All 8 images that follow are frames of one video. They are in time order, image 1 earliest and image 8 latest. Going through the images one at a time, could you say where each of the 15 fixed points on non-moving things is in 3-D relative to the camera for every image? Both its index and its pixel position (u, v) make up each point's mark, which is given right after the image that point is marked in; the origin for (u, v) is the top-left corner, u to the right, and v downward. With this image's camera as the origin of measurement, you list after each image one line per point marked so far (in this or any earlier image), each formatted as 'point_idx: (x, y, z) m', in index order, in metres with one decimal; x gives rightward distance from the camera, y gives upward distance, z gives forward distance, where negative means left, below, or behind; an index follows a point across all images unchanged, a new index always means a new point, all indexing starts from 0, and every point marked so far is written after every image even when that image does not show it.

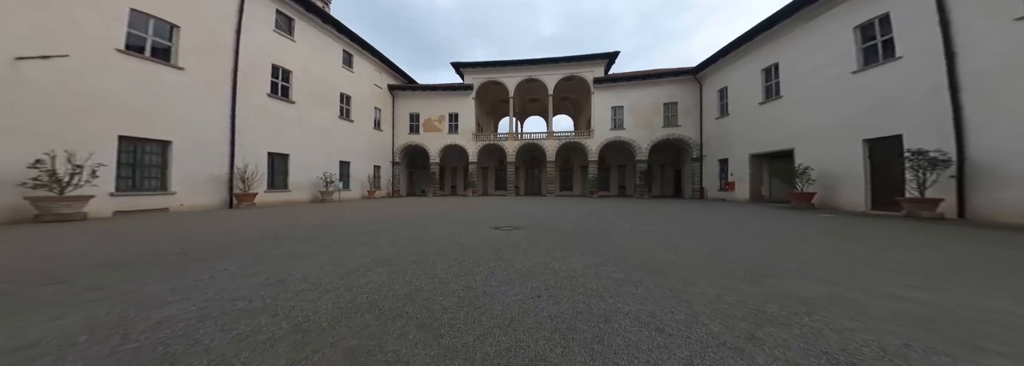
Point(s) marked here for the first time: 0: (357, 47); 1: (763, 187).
0: (-9.5, +8.6, +15.4) m
1: (+12.0, -0.2, +11.3) m
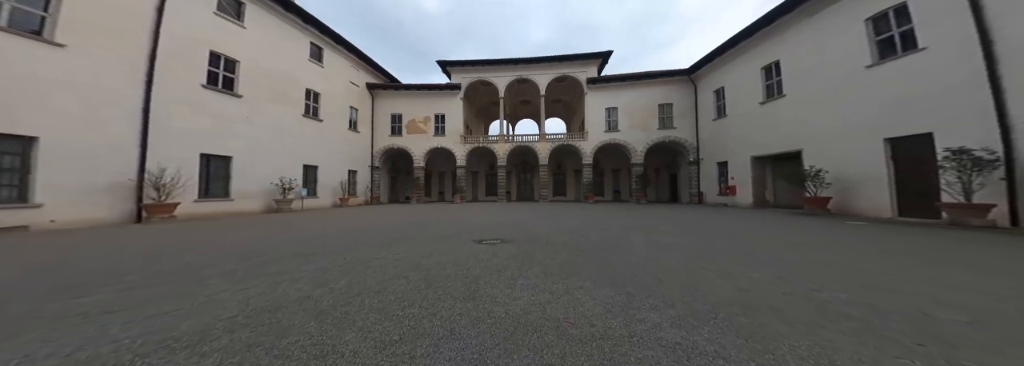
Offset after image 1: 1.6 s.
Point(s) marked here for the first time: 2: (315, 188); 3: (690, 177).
0: (-10.3, +8.2, +14.2) m
1: (+11.4, -0.4, +10.7) m
2: (-10.3, -0.3, +12.7) m
3: (+11.7, +0.4, +15.7) m
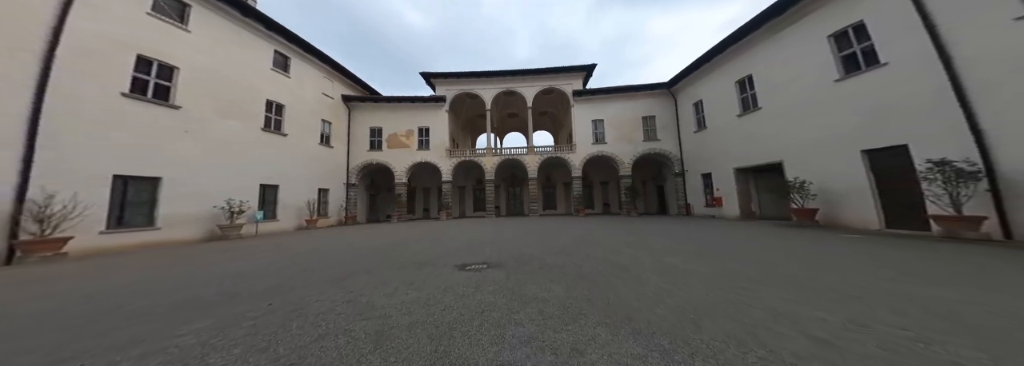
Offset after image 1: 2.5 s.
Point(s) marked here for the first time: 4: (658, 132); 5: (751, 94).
0: (-11.4, +7.1, +13.3) m
1: (+10.7, -0.9, +10.8) m
2: (-11.1, -1.2, +11.3) m
3: (+10.7, -0.4, +15.8) m
4: (+10.0, +3.5, +16.6) m
5: (+10.5, +3.8, +10.5) m
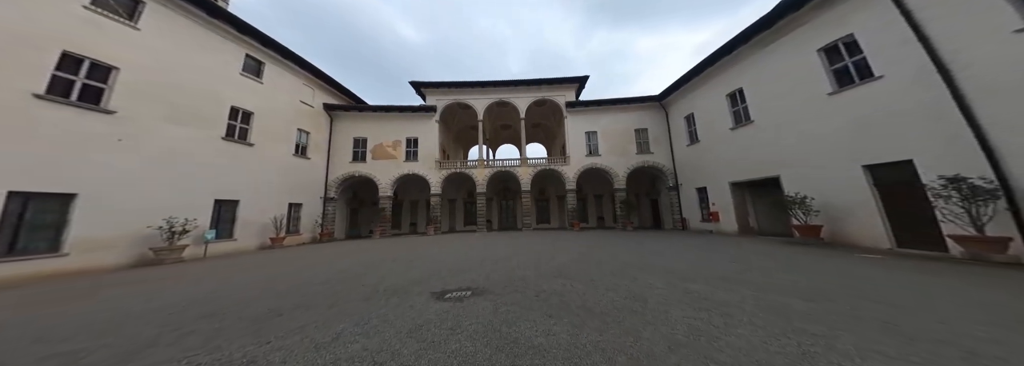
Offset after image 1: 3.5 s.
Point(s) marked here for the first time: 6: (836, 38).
0: (-12.0, +6.4, +12.4) m
1: (+10.2, -1.5, +10.4) m
2: (-11.6, -1.9, +10.1) m
3: (+10.0, -1.3, +15.5) m
4: (+9.2, +2.6, +16.5) m
5: (+10.0, +3.2, +10.3) m
6: (+9.5, +4.2, +7.1) m
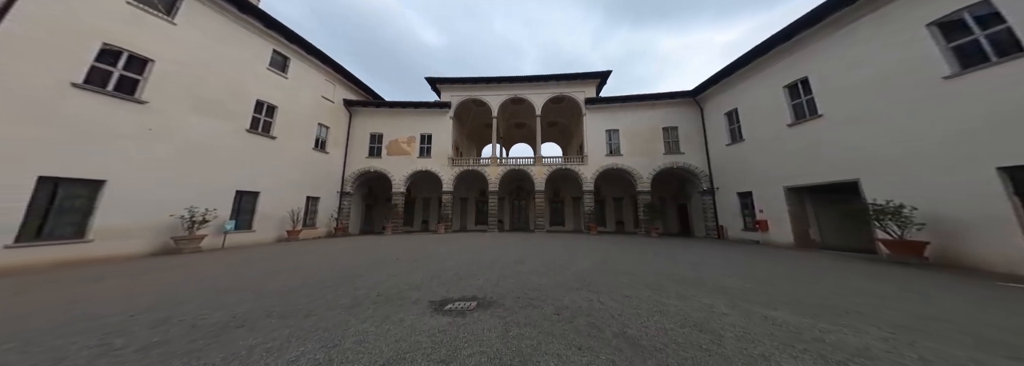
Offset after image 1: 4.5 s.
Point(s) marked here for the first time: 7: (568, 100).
0: (-10.9, +6.7, +12.6) m
1: (+10.9, -1.7, +8.9) m
2: (-10.9, -1.5, +10.2) m
3: (+11.0, -1.5, +13.9) m
4: (+10.5, +2.4, +15.0) m
5: (+10.7, +3.0, +8.8) m
6: (+10.1, +4.1, +5.7) m
7: (+4.0, +6.2, +18.2) m
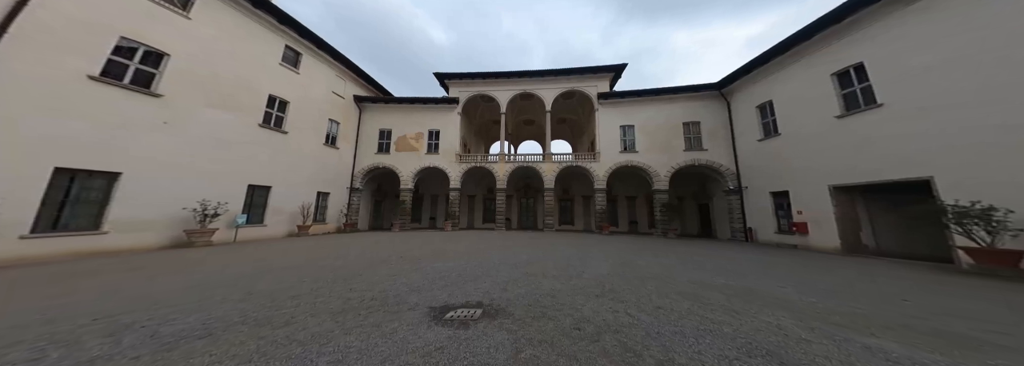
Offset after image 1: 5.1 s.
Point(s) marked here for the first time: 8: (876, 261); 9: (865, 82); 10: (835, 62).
0: (-10.2, +6.9, +12.6) m
1: (+11.3, -1.6, +7.9) m
2: (-10.4, -1.3, +10.2) m
3: (+11.7, -1.4, +12.9) m
4: (+11.2, +2.5, +14.0) m
5: (+11.2, +3.1, +7.8) m
6: (+10.4, +4.2, +4.7) m
7: (+4.9, +6.3, +17.5) m
8: (+10.7, -2.3, +7.1) m
9: (+11.0, +3.2, +7.6) m
10: (+11.0, +4.2, +8.4) m
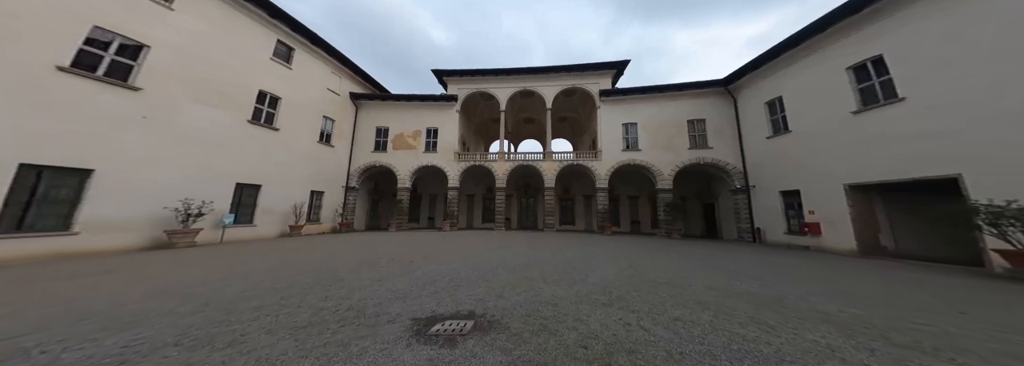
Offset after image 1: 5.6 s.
0: (-10.3, +7.0, +12.3) m
1: (+11.3, -1.5, +7.5) m
2: (-10.5, -1.2, +9.9) m
3: (+11.7, -1.3, +12.5) m
4: (+11.2, +2.5, +13.6) m
5: (+11.1, +3.2, +7.4) m
6: (+10.4, +4.2, +4.3) m
7: (+4.9, +6.4, +17.1) m
8: (+10.6, -2.2, +6.7) m
9: (+10.9, +3.3, +7.2) m
10: (+11.0, +4.3, +8.0) m
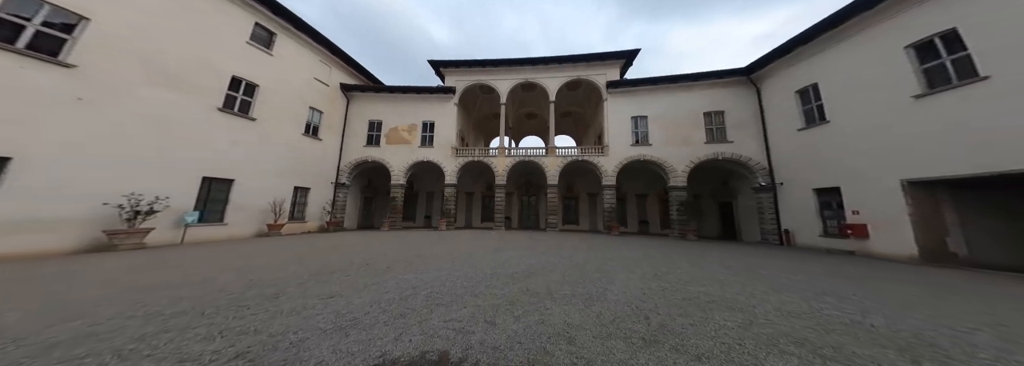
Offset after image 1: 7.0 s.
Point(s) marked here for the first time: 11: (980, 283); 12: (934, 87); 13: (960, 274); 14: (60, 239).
0: (-10.2, +7.2, +11.3) m
1: (+11.3, -1.3, +6.3) m
2: (-10.5, -1.0, +8.9) m
3: (+11.7, -1.2, +11.3) m
4: (+11.2, +2.7, +12.4) m
5: (+11.1, +3.3, +6.3) m
6: (+10.3, +4.4, +3.1) m
7: (+5.0, +6.6, +16.0) m
8: (+10.6, -2.1, +5.6) m
9: (+10.9, +3.5, +6.1) m
10: (+11.0, +4.5, +6.8) m
11: (+9.4, -1.9, +4.8) m
12: (+11.0, +2.7, +6.4) m
13: (+10.3, -2.1, +5.5) m
14: (-10.7, -1.3, +5.8) m
